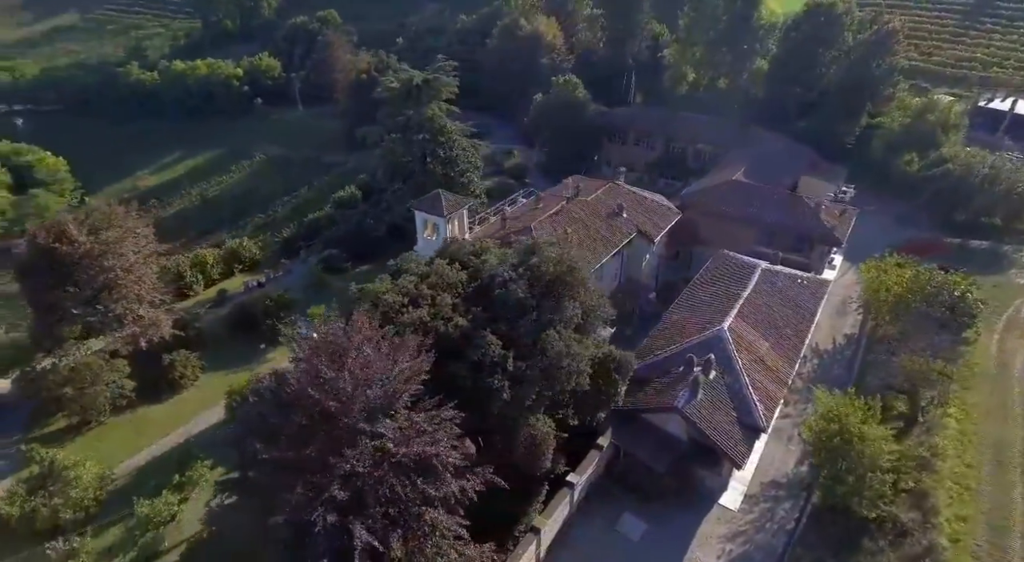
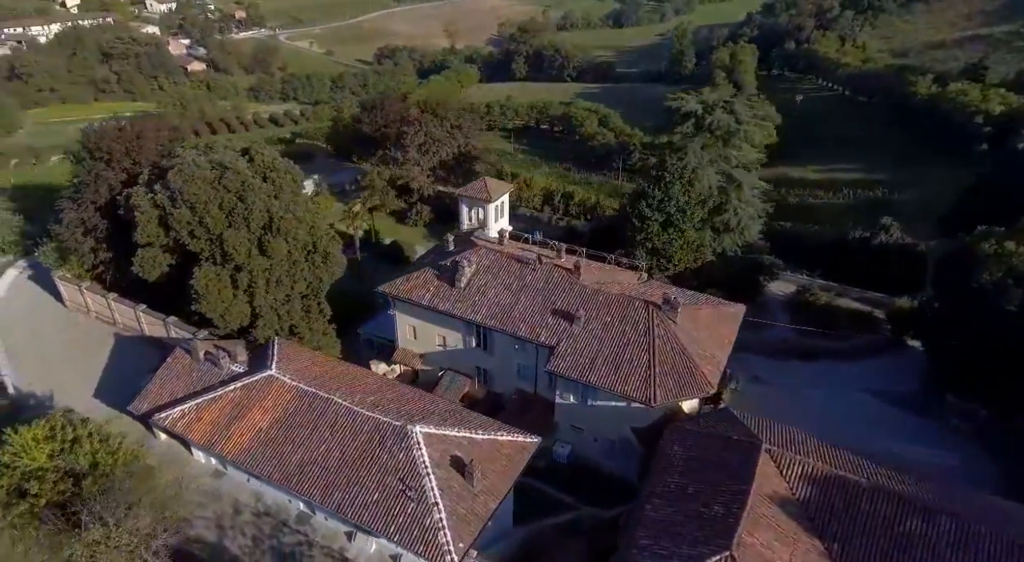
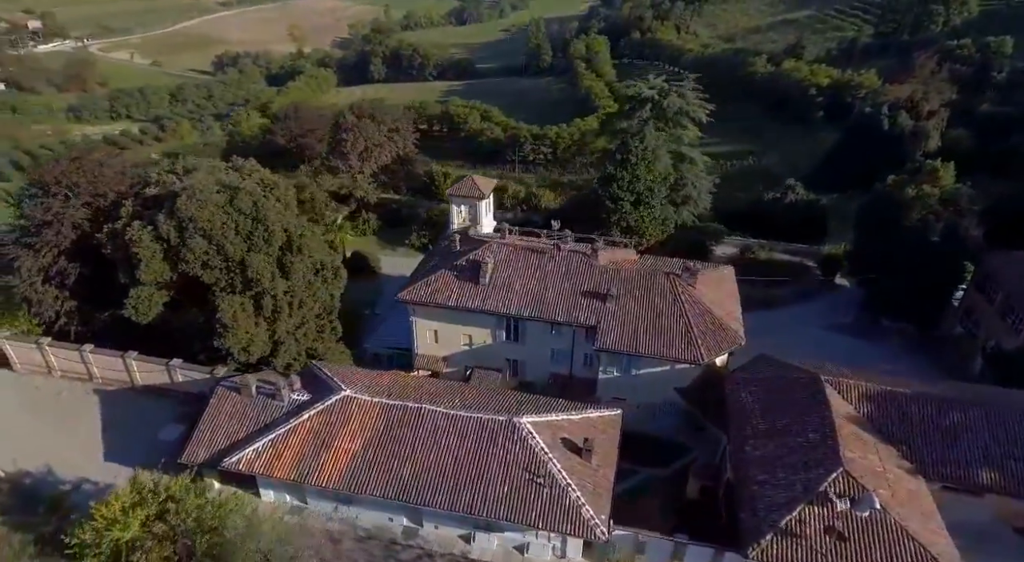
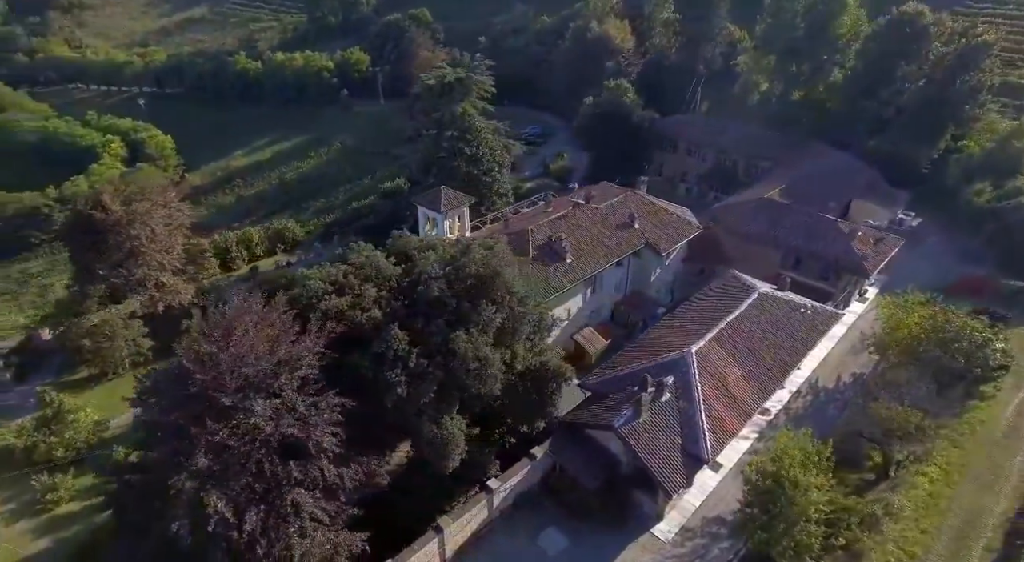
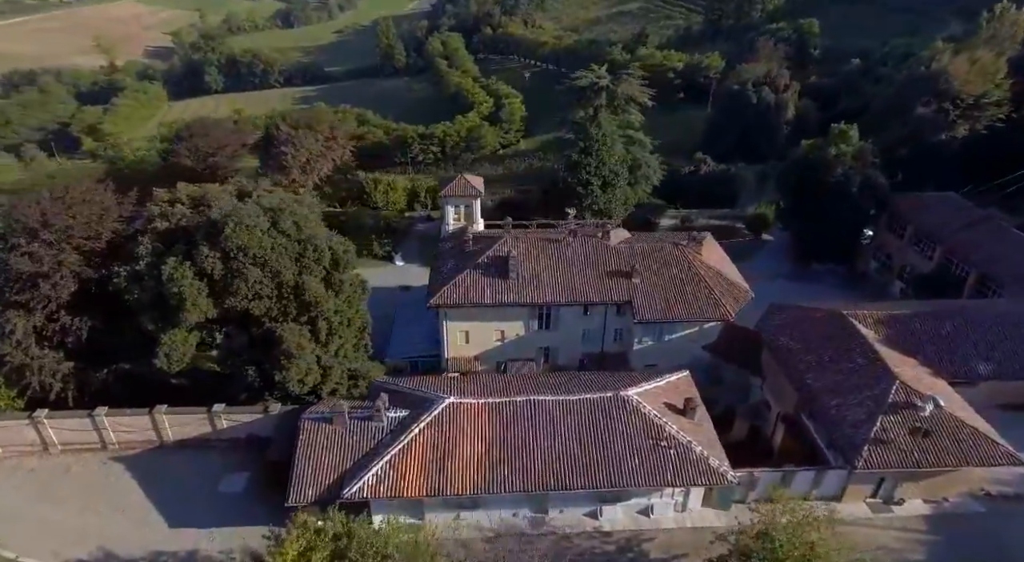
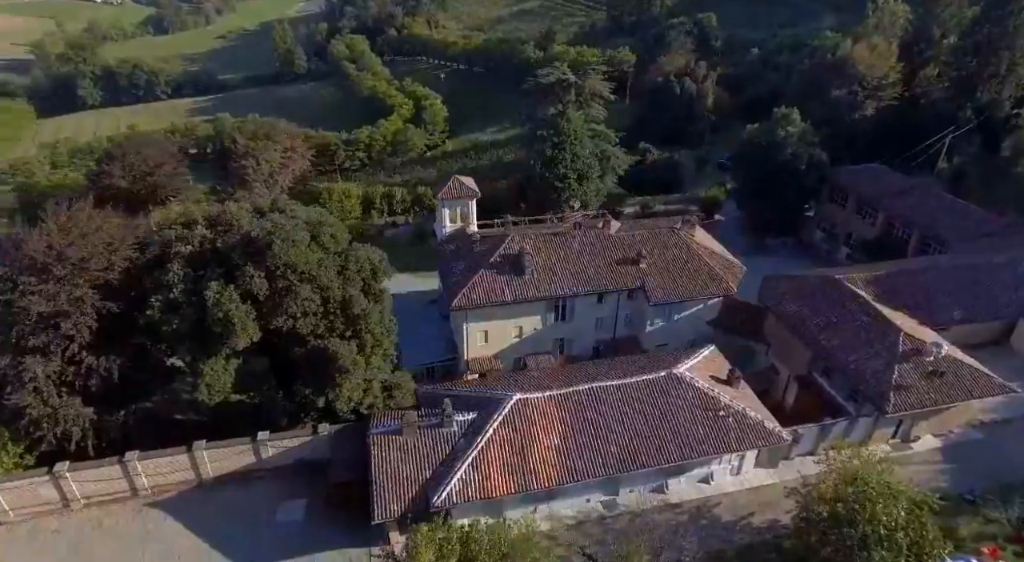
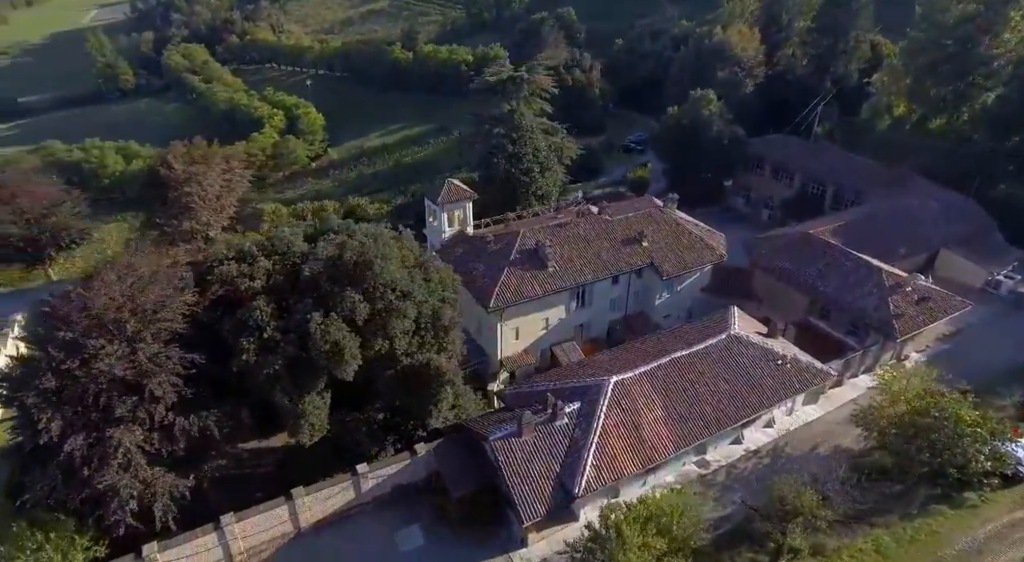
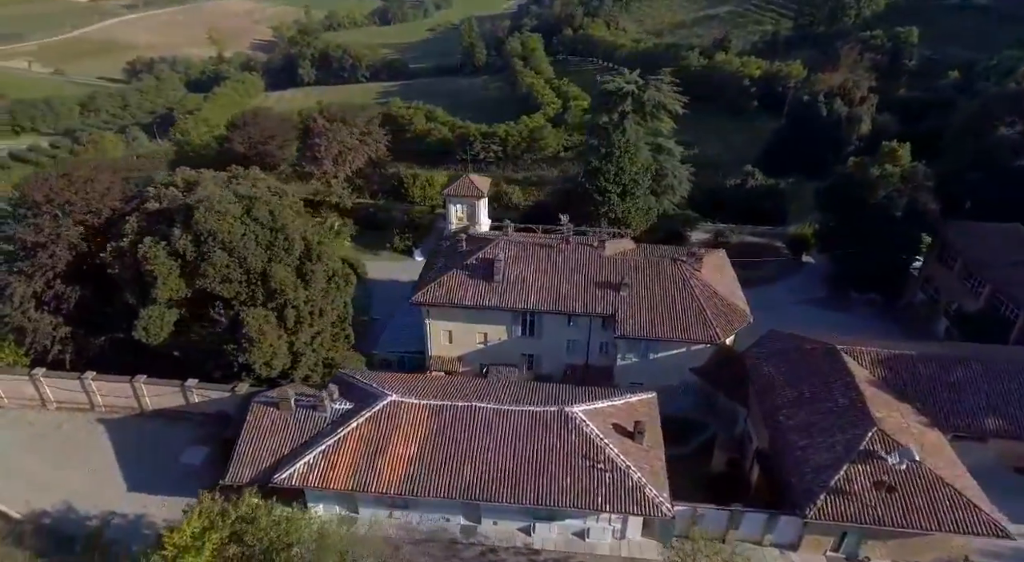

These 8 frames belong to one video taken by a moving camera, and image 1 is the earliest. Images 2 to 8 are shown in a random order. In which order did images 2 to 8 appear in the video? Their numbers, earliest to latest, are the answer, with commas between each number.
4, 7, 6, 5, 8, 3, 2
